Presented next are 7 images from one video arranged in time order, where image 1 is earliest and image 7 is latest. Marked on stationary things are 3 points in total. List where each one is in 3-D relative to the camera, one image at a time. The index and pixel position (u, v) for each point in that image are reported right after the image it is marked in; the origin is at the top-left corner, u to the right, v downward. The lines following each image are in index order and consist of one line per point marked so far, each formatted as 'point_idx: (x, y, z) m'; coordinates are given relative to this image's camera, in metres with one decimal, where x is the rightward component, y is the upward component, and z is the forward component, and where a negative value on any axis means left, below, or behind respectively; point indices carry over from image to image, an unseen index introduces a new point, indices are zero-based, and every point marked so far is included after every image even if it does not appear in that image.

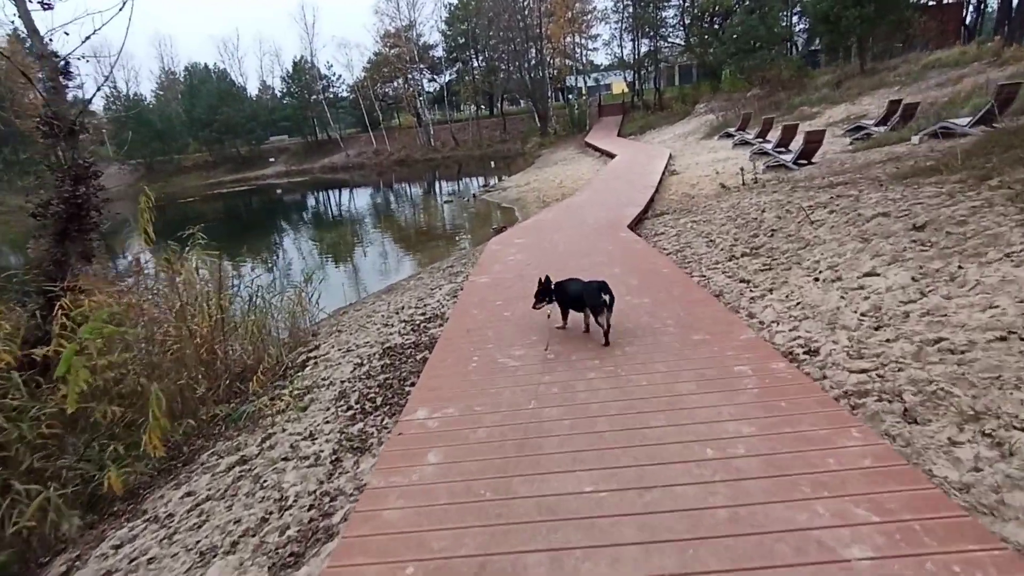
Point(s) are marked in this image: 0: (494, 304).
0: (-0.1, -0.1, +4.2) m
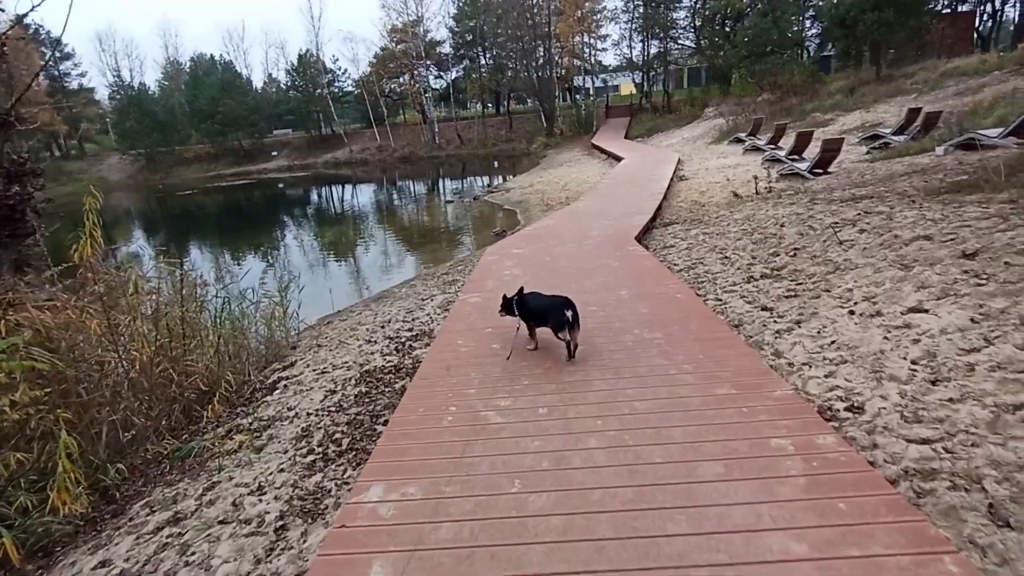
0: (-0.2, -0.3, +3.7) m
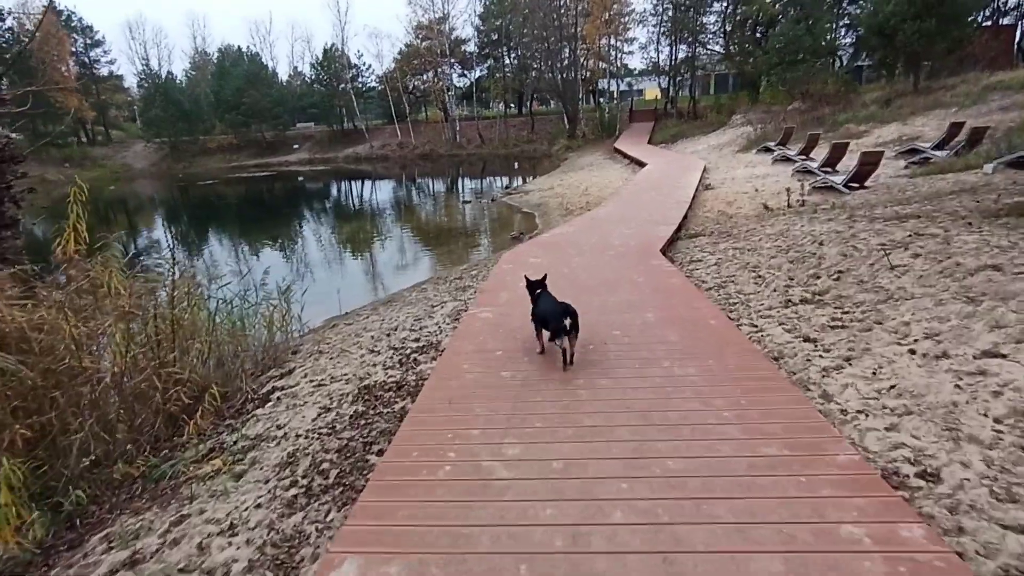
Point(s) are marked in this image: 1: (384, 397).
0: (-0.1, -0.4, +3.3) m
1: (-0.9, -0.7, +4.0) m
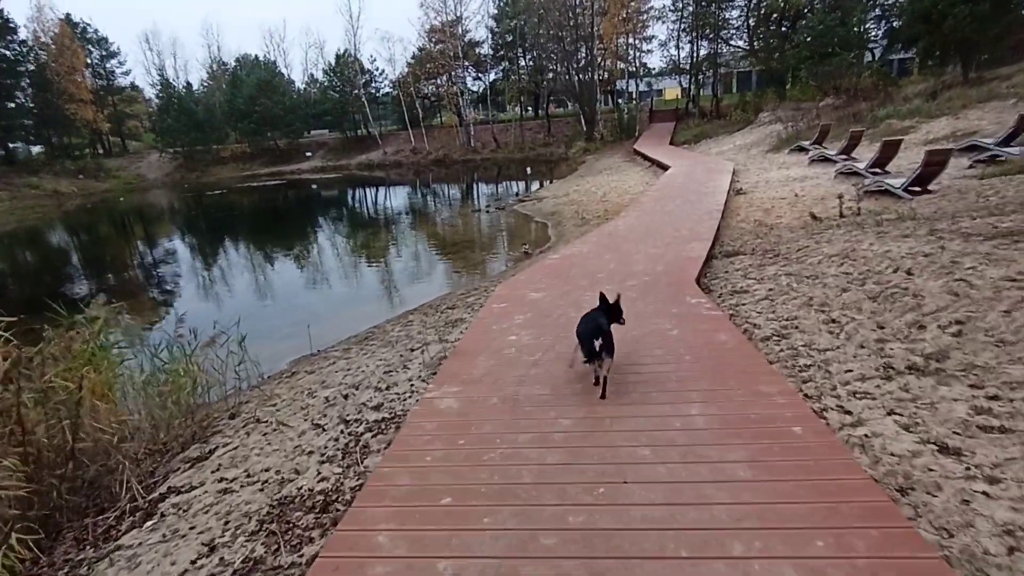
0: (-0.3, -0.7, +2.0) m
1: (-1.0, -1.1, +2.7) m
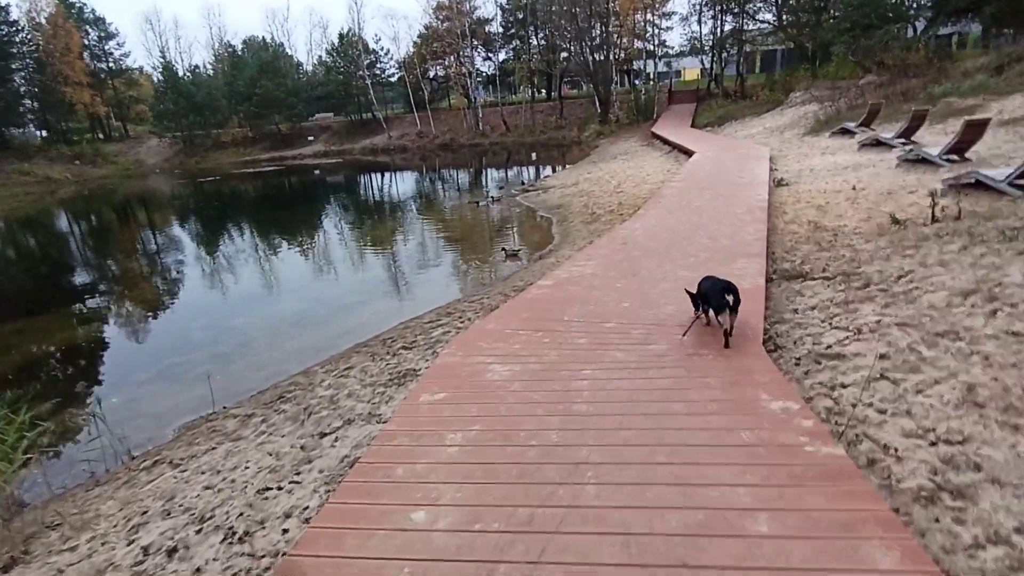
0: (-0.6, -1.1, +0.1) m
1: (-1.3, -1.5, +0.8) m
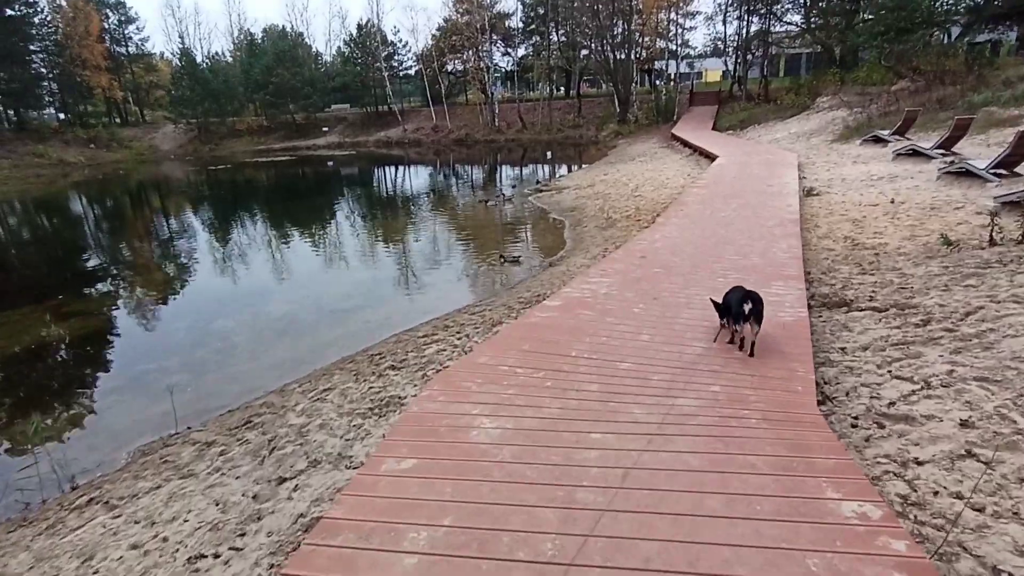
0: (-0.7, -1.3, -0.5) m
1: (-1.4, -1.6, +0.2) m
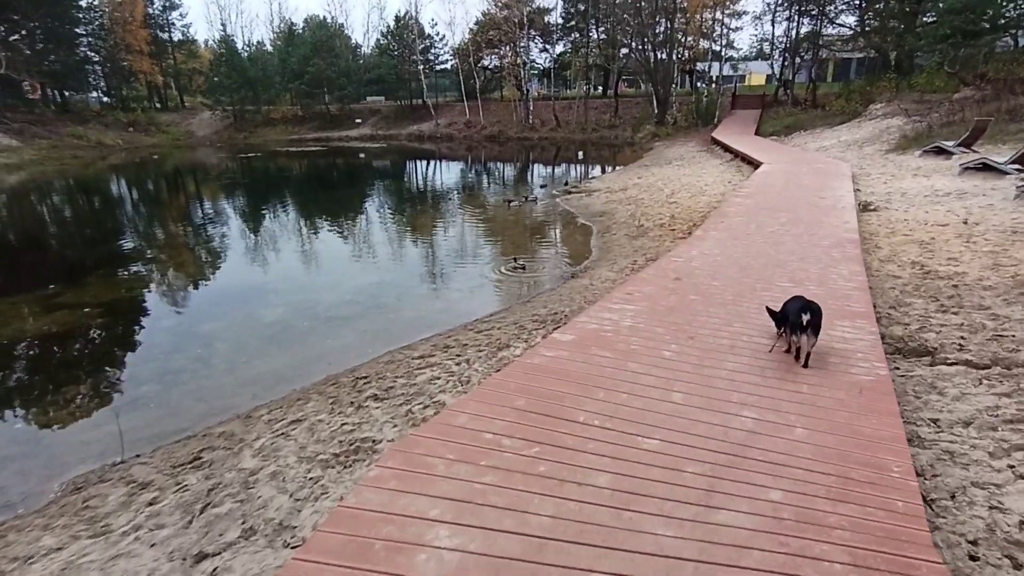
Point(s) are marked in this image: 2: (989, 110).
0: (-1.0, -1.4, -1.2) m
1: (-1.7, -1.7, -0.4) m
2: (+12.5, +4.7, +15.5) m
